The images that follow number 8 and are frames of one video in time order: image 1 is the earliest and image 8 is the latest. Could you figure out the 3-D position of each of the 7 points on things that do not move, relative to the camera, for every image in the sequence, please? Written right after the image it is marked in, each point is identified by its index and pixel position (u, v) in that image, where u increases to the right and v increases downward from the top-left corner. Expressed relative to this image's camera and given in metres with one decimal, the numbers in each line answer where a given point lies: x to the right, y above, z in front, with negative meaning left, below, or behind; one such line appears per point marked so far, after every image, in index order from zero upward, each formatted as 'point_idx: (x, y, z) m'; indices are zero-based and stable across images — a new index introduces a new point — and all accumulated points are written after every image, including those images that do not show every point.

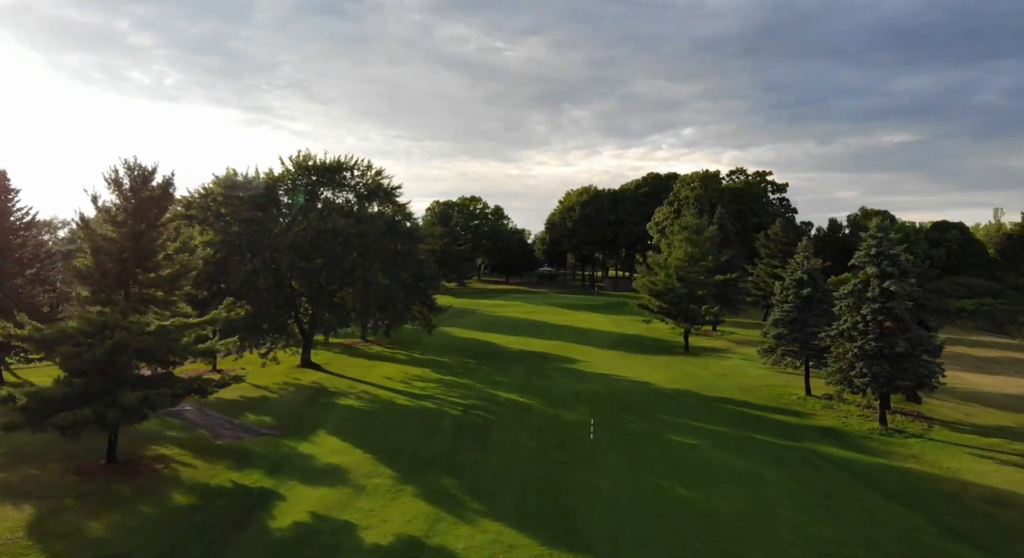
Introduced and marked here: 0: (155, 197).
0: (-9.5, +2.1, +17.6) m
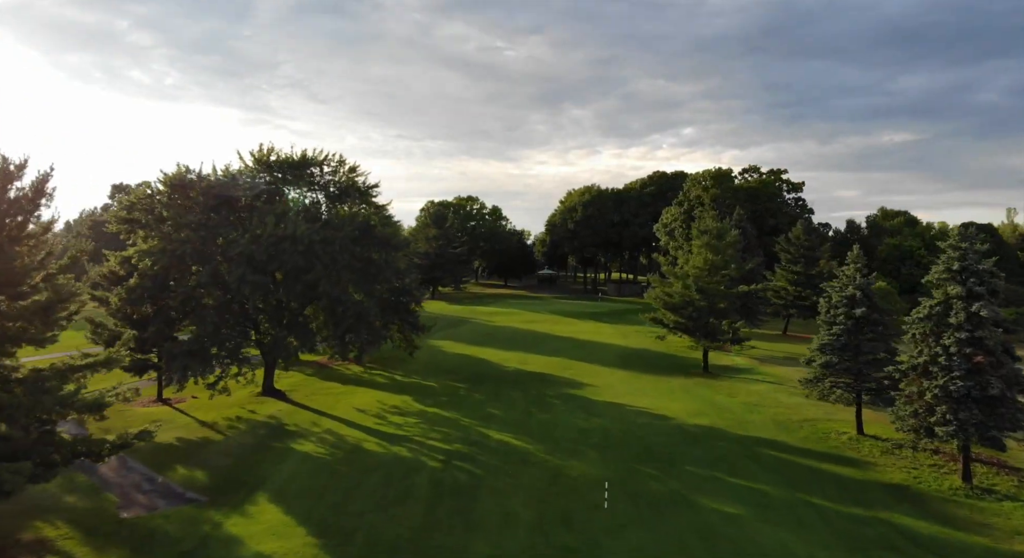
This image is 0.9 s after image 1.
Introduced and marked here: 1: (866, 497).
0: (-9.7, +1.6, +13.1) m
1: (+9.4, -5.8, +17.6) m
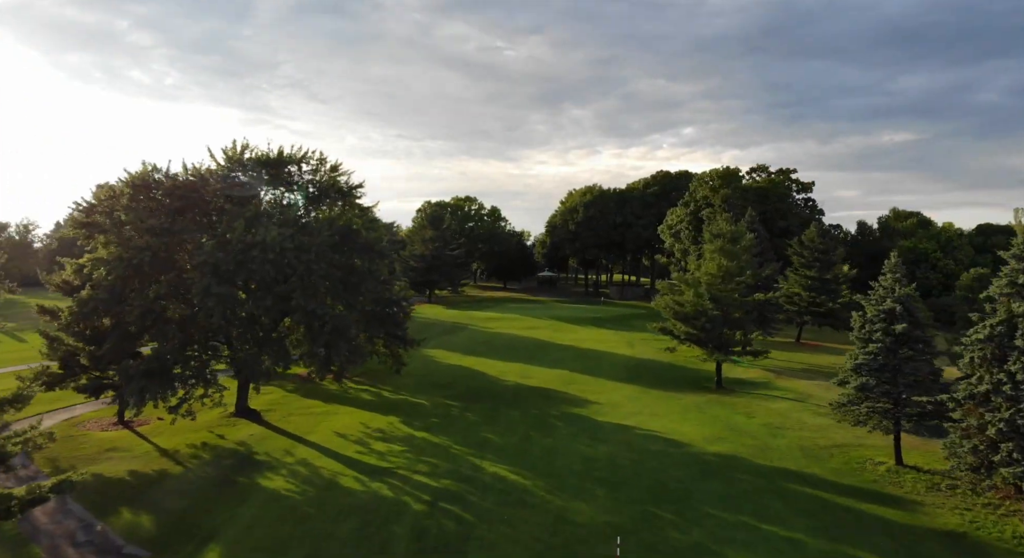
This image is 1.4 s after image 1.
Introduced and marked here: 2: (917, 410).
0: (-9.8, +1.2, +10.7) m
1: (+9.3, -6.1, +15.1) m
2: (+11.8, -3.8, +19.4) m
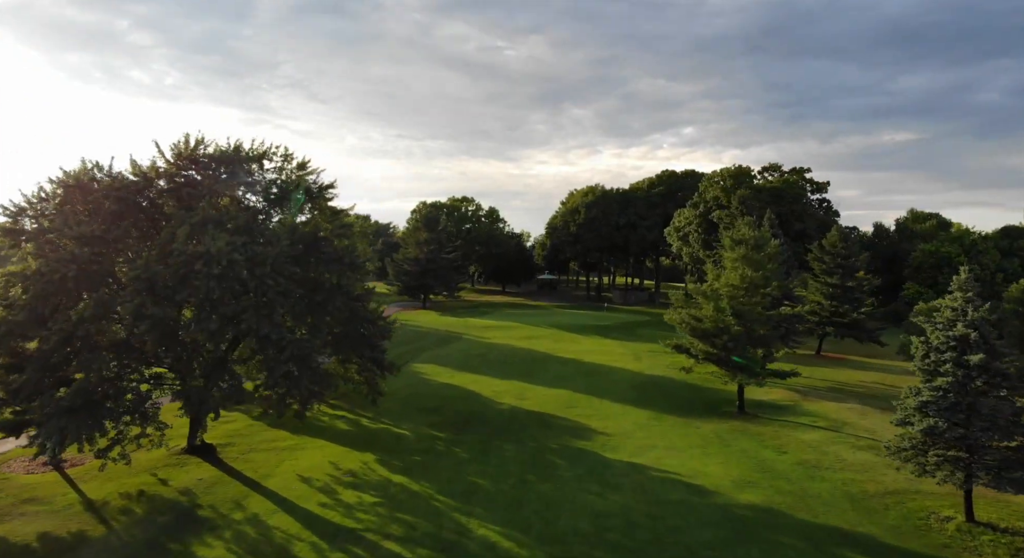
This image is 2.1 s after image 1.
0: (-10.0, +0.7, +7.2) m
1: (+9.1, -6.6, +11.7) m
2: (+11.7, -4.3, +16.0) m
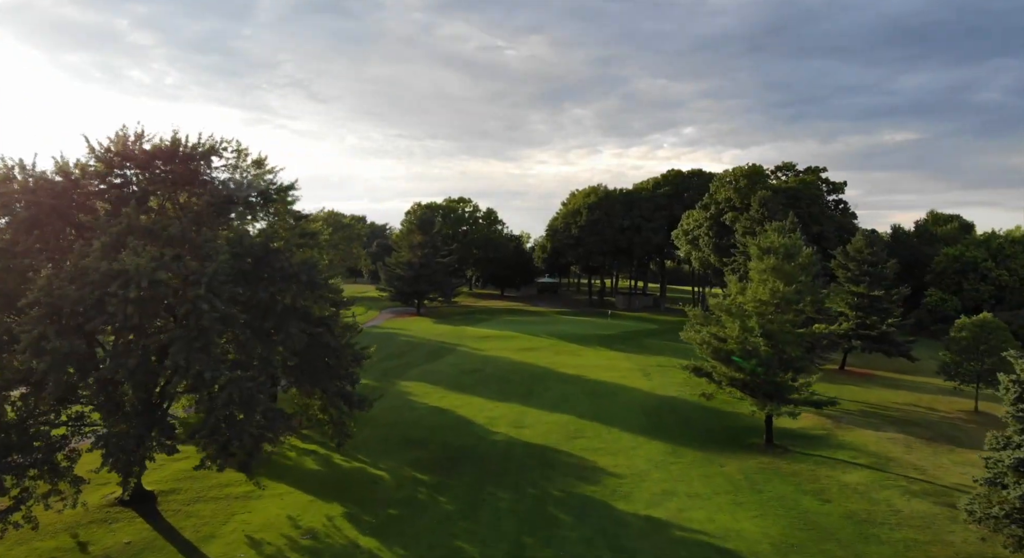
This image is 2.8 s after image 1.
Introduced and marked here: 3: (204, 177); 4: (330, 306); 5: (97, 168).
0: (-10.1, +0.2, +3.8) m
1: (+9.0, -7.1, +8.3) m
2: (+11.5, -4.8, +12.6) m
3: (-8.6, +2.8, +18.5) m
4: (-4.9, -0.7, +18.0) m
5: (-10.8, +2.9, +17.3) m
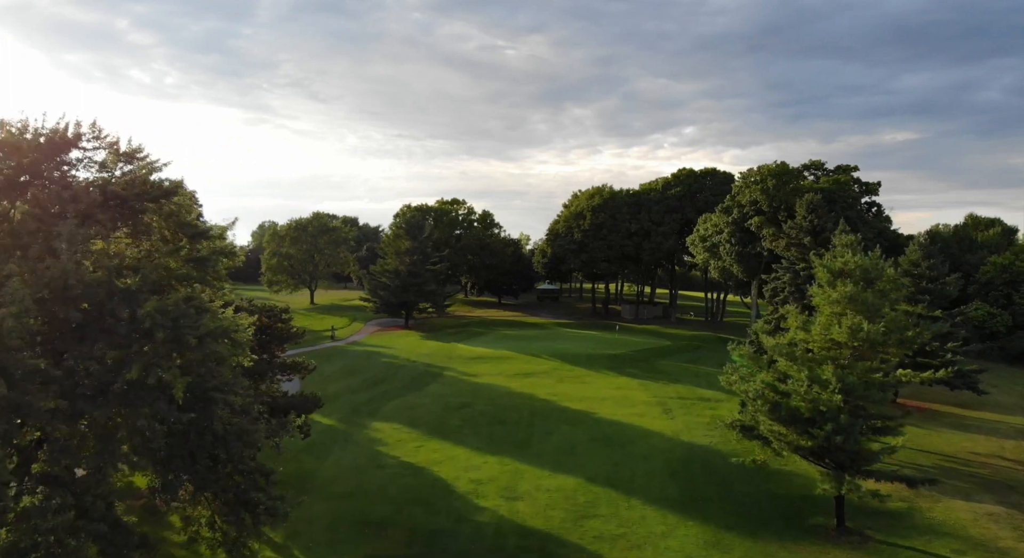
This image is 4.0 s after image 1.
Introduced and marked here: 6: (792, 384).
0: (-10.4, -0.7, -2.0) m
1: (+8.7, -8.0, +2.4) m
2: (+11.2, -5.7, +6.7) m
3: (-8.9, +2.0, +12.6) m
4: (-5.2, -1.6, +12.2) m
5: (-11.1, +2.0, +11.4) m
6: (+7.3, -2.7, +17.6) m
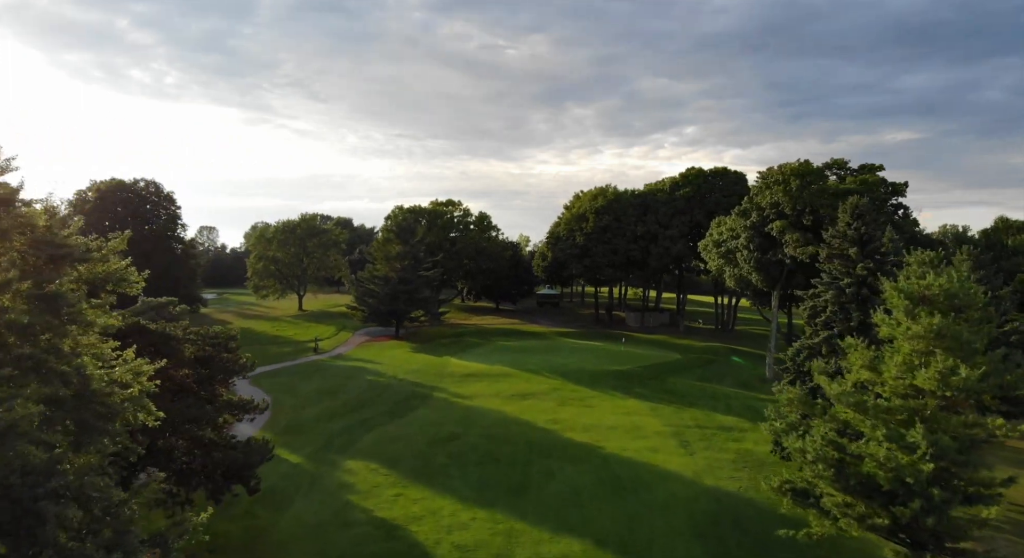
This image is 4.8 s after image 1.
0: (-10.6, -1.3, -5.9) m
1: (+8.5, -8.6, -1.4) m
2: (+11.0, -6.3, +2.8) m
3: (-9.1, +1.4, +8.7) m
4: (-5.4, -2.2, +8.3) m
5: (-11.3, +1.4, +7.5) m
6: (+7.1, -3.3, +13.7) m
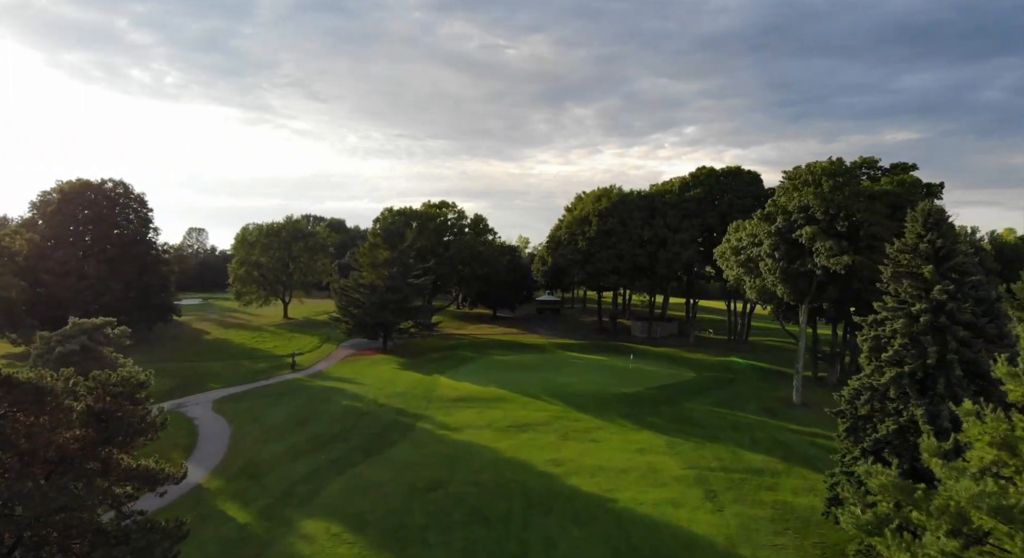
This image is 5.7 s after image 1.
0: (-10.9, -2.0, -10.2) m
1: (+8.3, -9.3, -5.8) m
2: (+10.8, -7.0, -1.5) m
3: (-9.3, +0.7, +4.4) m
4: (-5.6, -2.8, +4.0) m
5: (-11.5, +0.8, +3.2) m
6: (+6.9, -4.0, +9.4) m
